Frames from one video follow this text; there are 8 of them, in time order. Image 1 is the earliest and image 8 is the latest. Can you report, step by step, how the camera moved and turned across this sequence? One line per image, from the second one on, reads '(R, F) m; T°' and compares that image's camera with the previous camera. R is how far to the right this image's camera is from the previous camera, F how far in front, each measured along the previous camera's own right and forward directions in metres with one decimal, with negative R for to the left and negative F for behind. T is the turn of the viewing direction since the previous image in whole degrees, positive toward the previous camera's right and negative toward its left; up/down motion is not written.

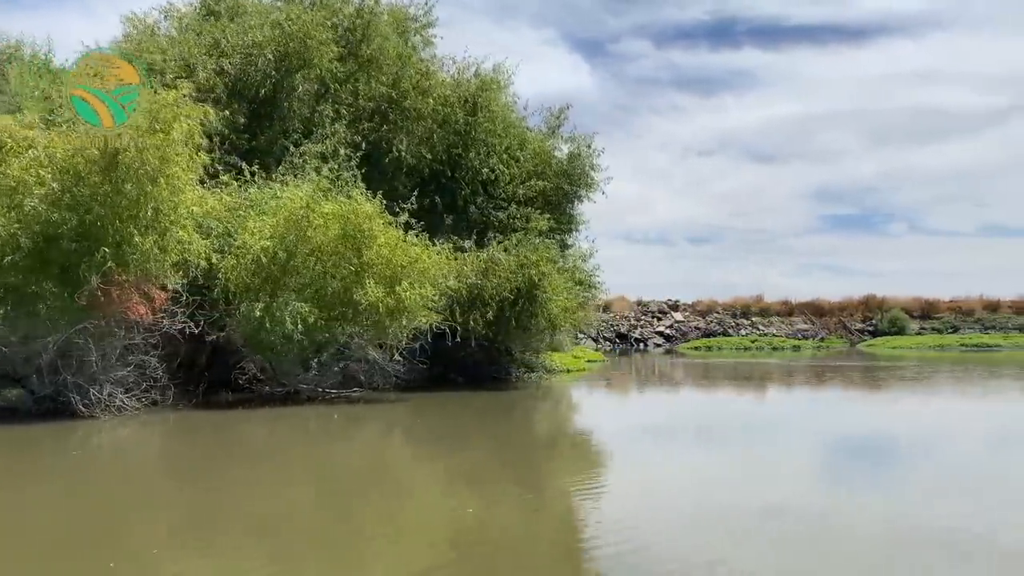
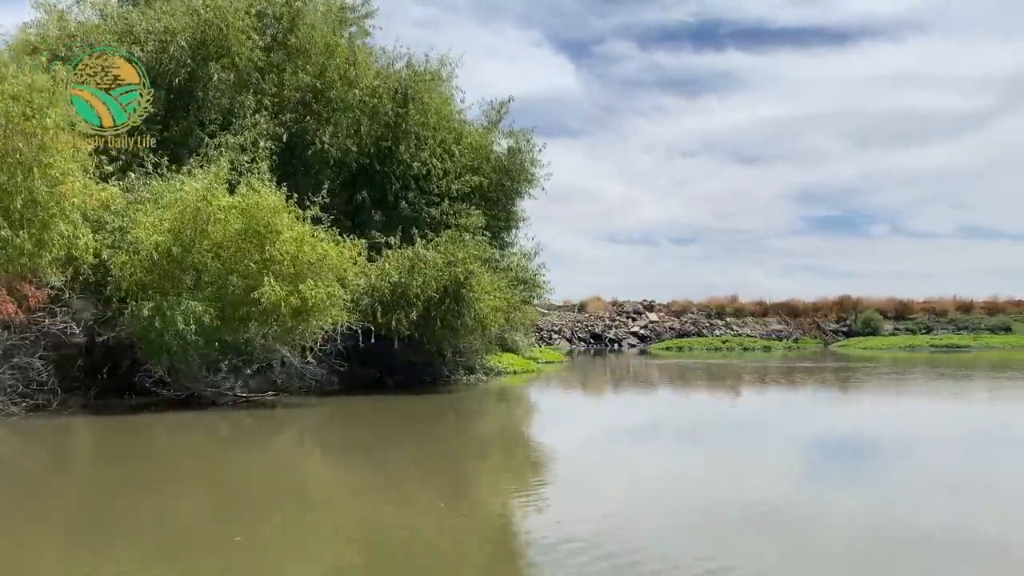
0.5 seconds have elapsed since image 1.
(+0.7, +0.4) m; +1°
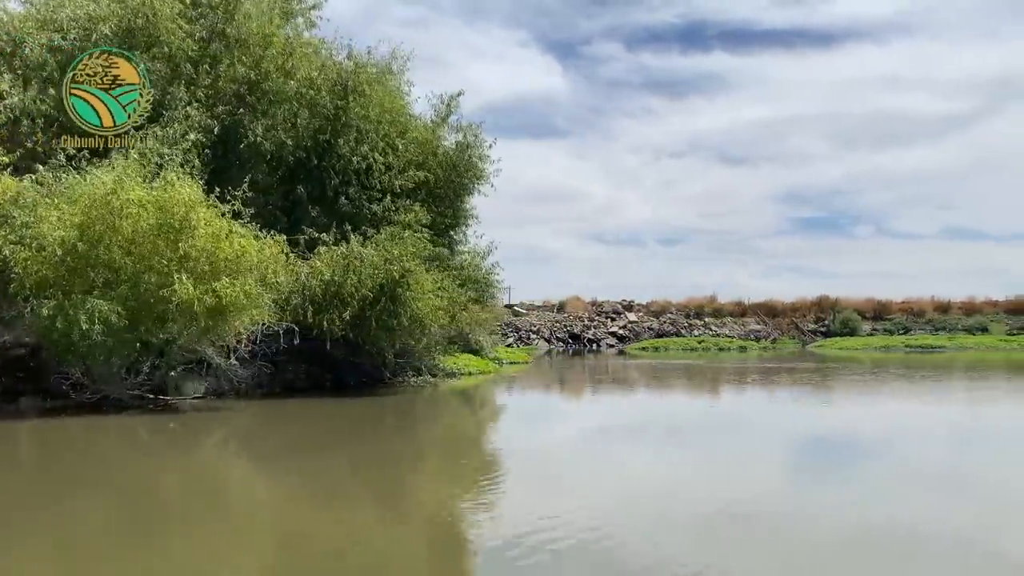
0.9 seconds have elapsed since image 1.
(+0.6, +0.3) m; +1°
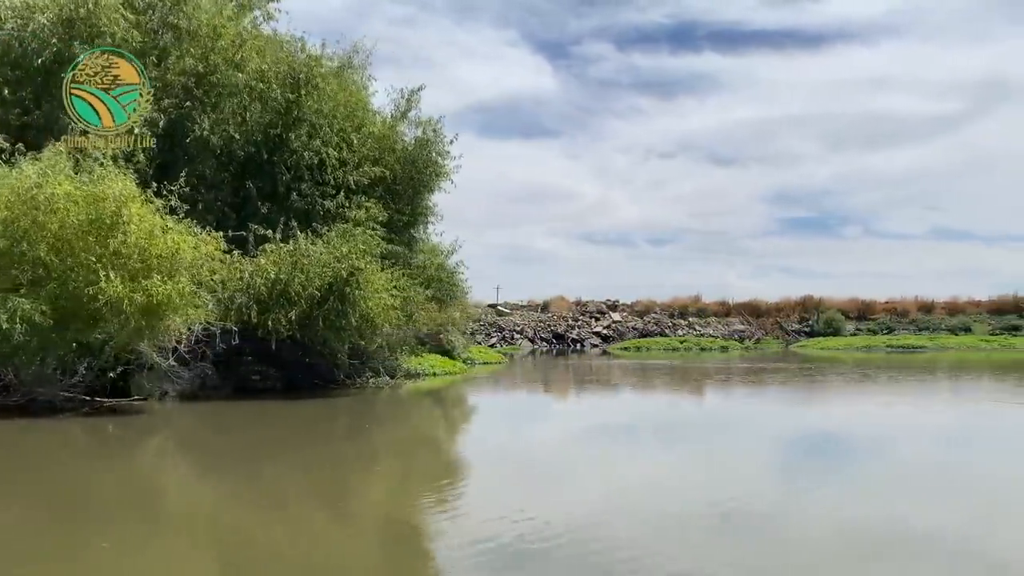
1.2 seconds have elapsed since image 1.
(+0.4, +0.3) m; +1°
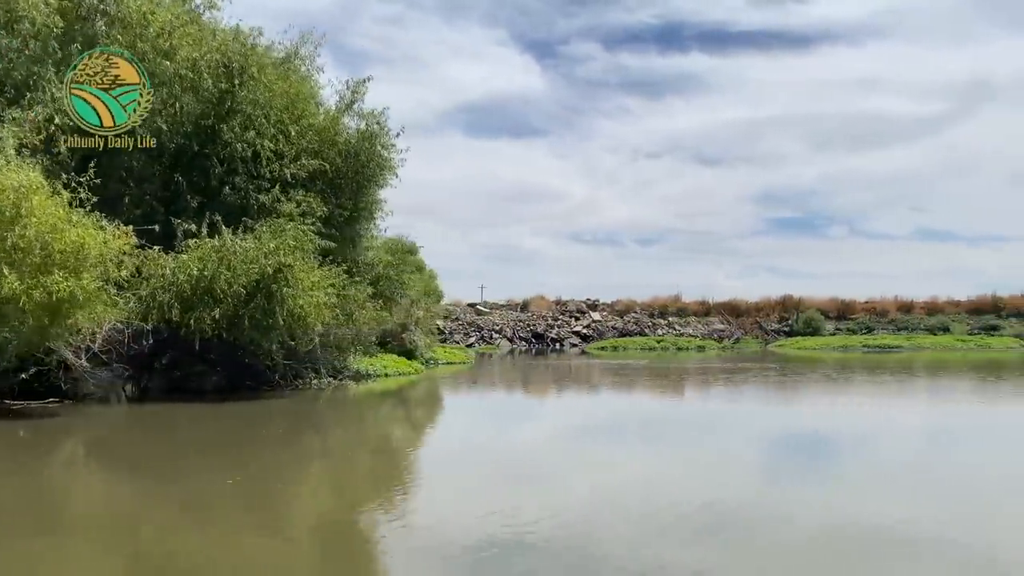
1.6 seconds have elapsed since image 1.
(+0.6, +0.3) m; +1°
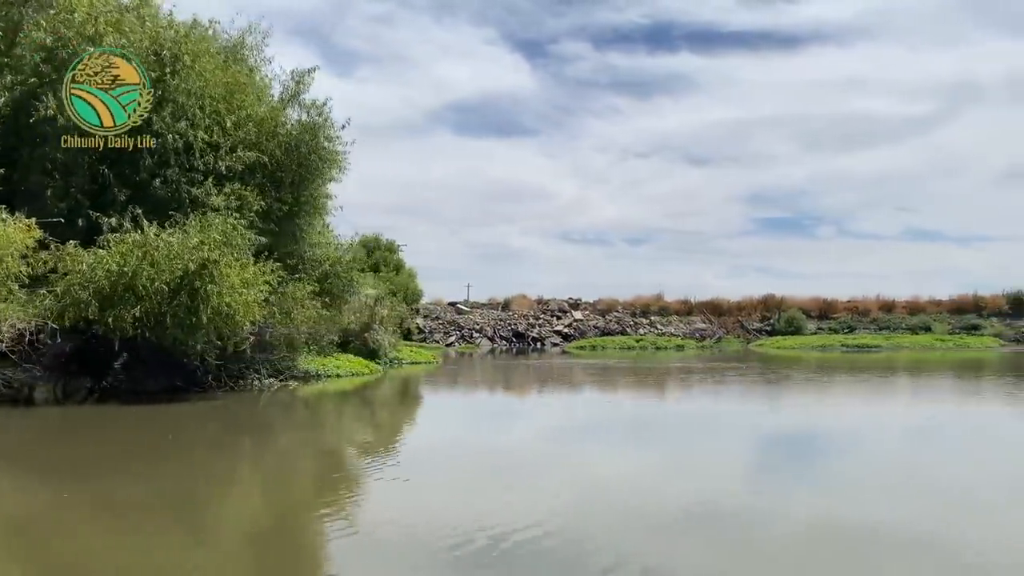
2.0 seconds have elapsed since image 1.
(+0.6, +0.4) m; +1°
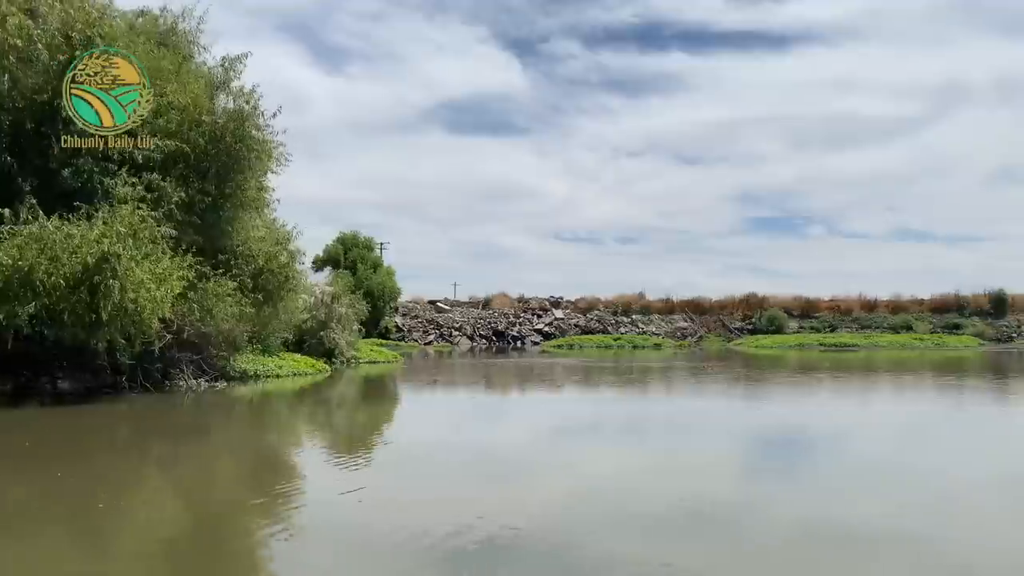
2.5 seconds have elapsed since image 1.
(+0.7, +0.4) m; +1°
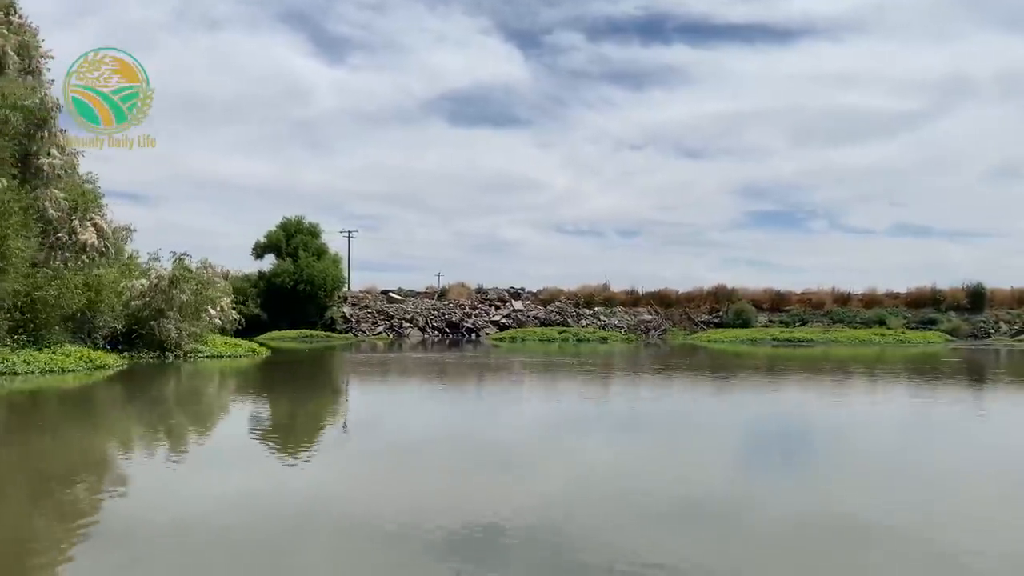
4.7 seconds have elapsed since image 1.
(+2.8, +2.1) m; 0°
